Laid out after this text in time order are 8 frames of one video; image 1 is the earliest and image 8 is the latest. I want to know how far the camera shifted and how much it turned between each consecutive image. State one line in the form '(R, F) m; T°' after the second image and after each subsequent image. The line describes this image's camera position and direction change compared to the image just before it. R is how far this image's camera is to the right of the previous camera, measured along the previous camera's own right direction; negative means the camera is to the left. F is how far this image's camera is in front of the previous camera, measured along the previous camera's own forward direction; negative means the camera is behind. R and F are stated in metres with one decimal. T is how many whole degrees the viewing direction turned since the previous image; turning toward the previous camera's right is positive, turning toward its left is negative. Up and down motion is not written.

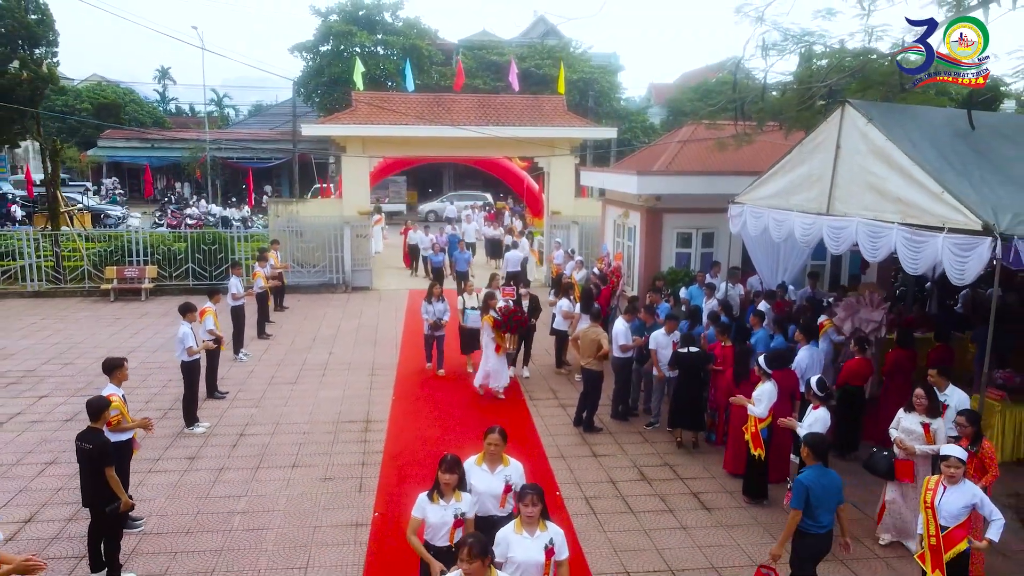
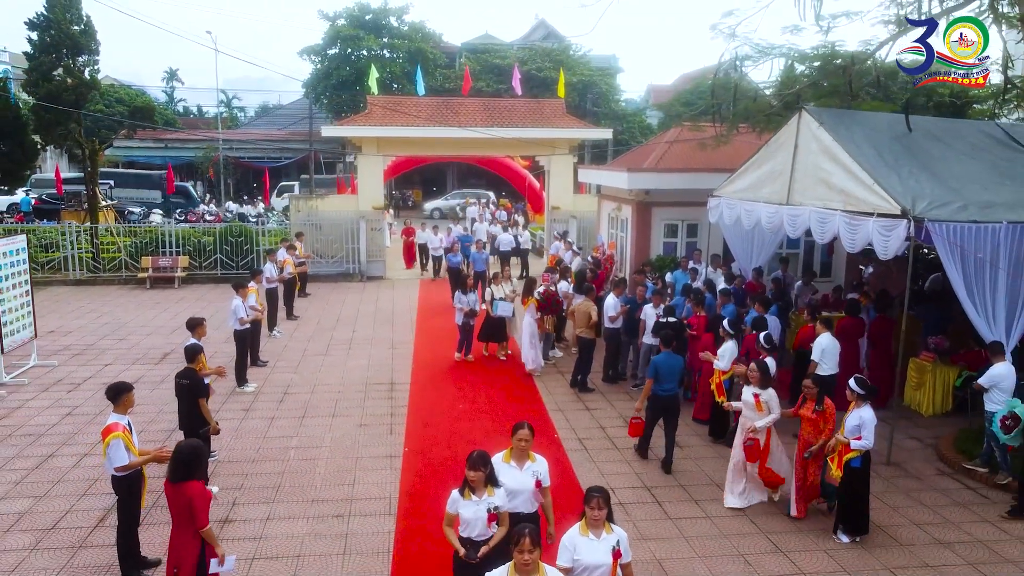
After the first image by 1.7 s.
(0.0, -1.3) m; 0°
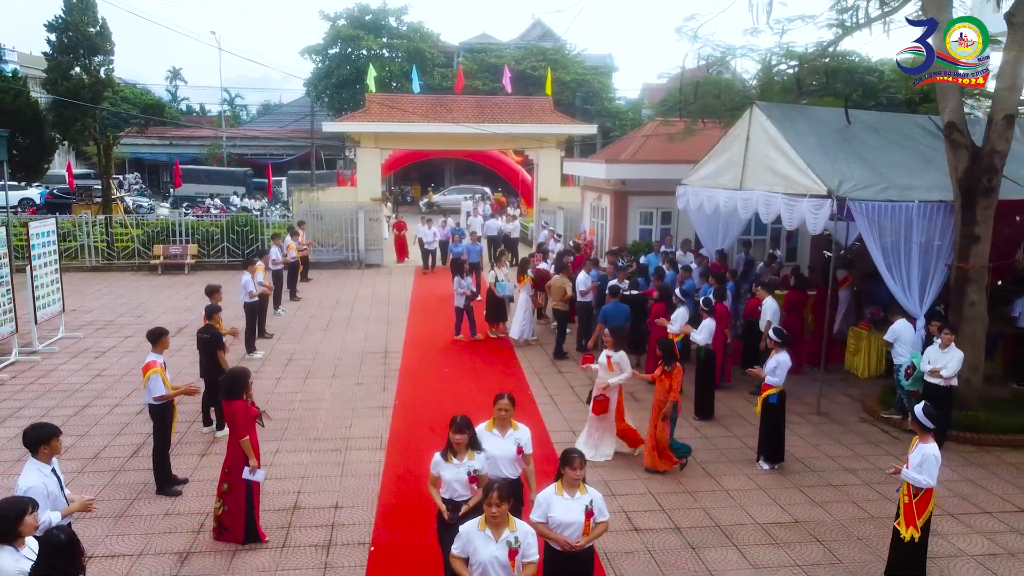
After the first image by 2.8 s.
(+0.2, -1.1) m; 0°
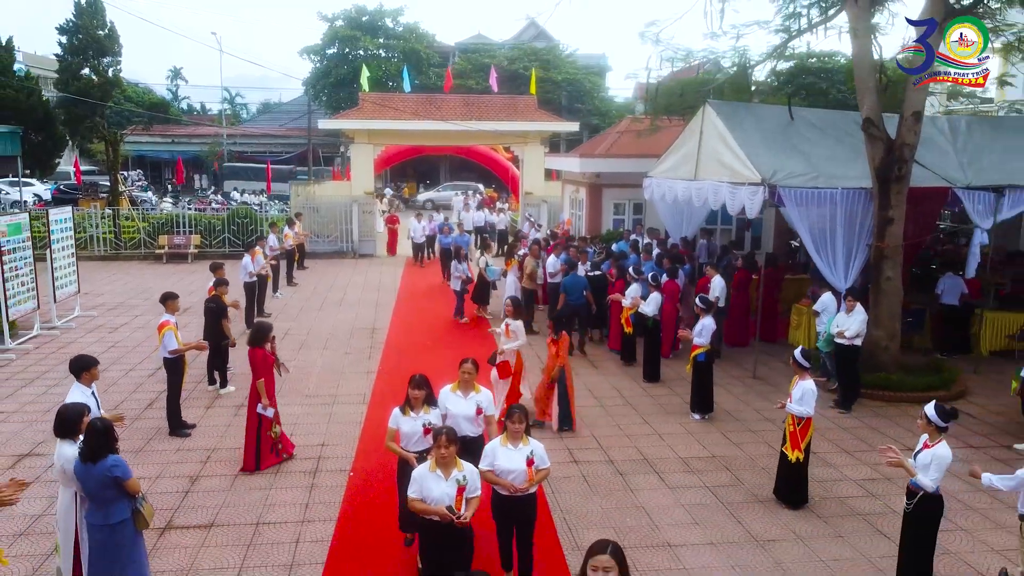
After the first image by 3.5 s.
(+0.3, -1.1) m; 0°
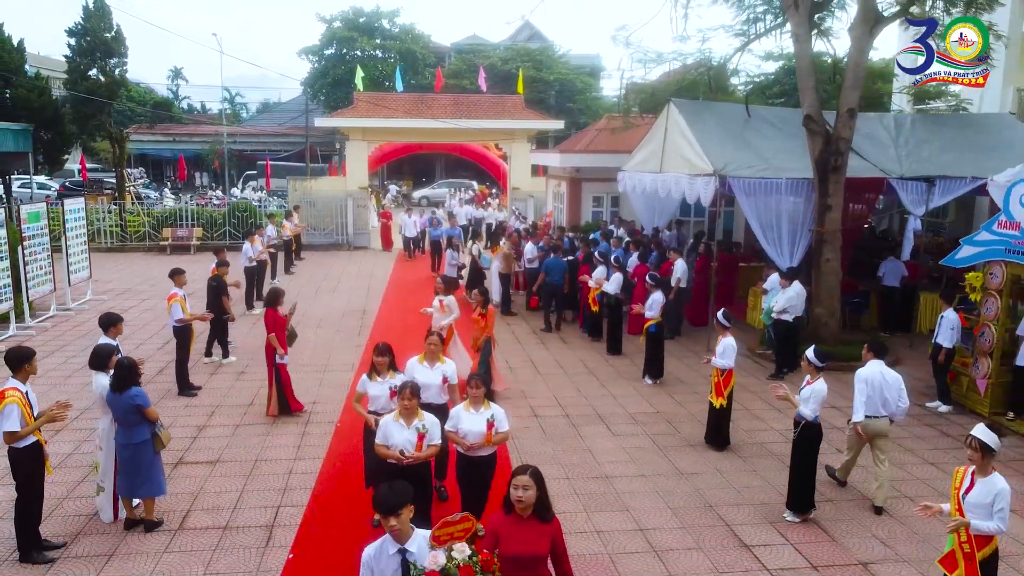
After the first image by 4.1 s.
(+0.3, -0.9) m; 0°
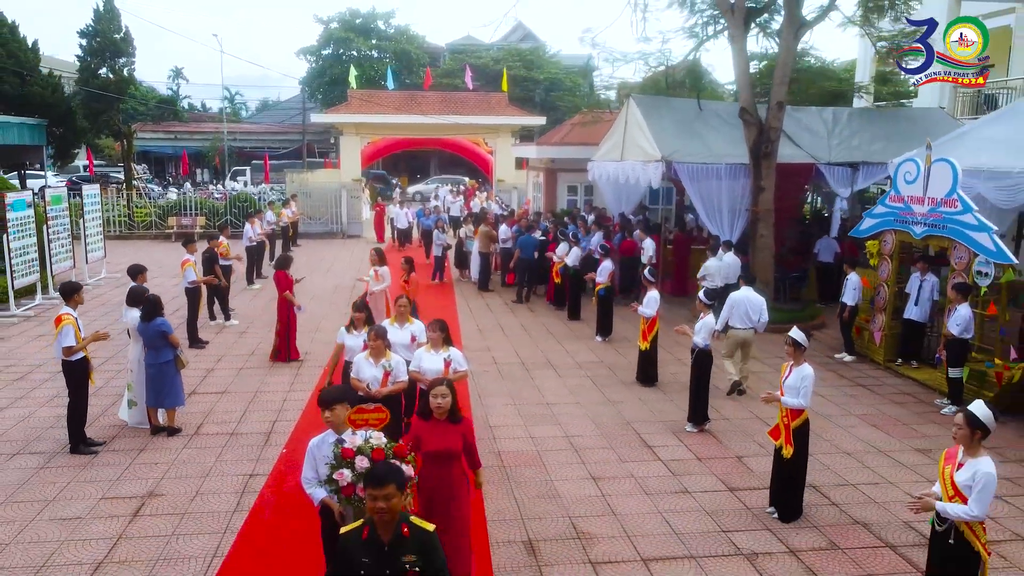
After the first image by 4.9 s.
(+0.4, -1.3) m; 0°
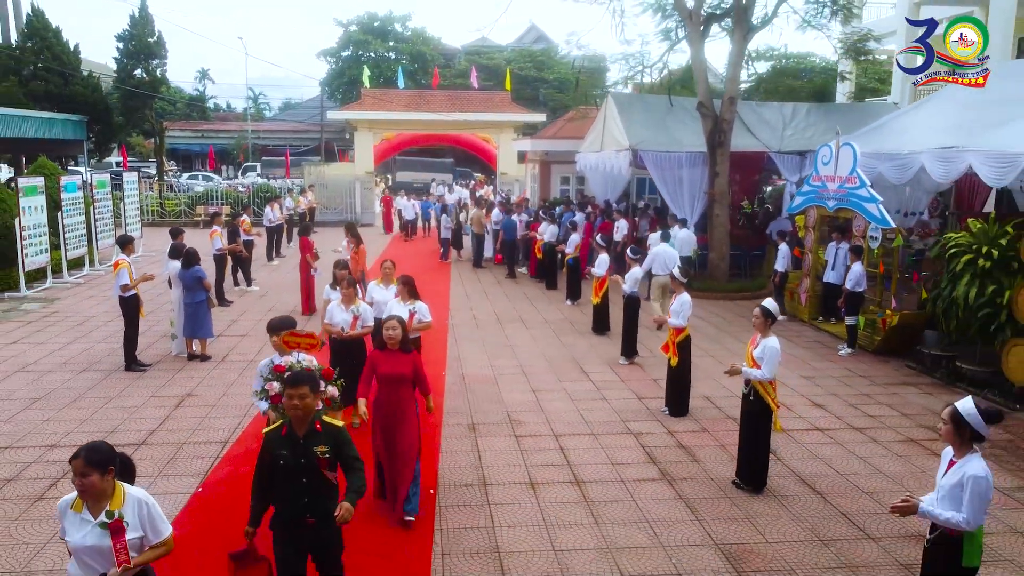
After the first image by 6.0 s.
(+0.6, -1.6) m; -1°
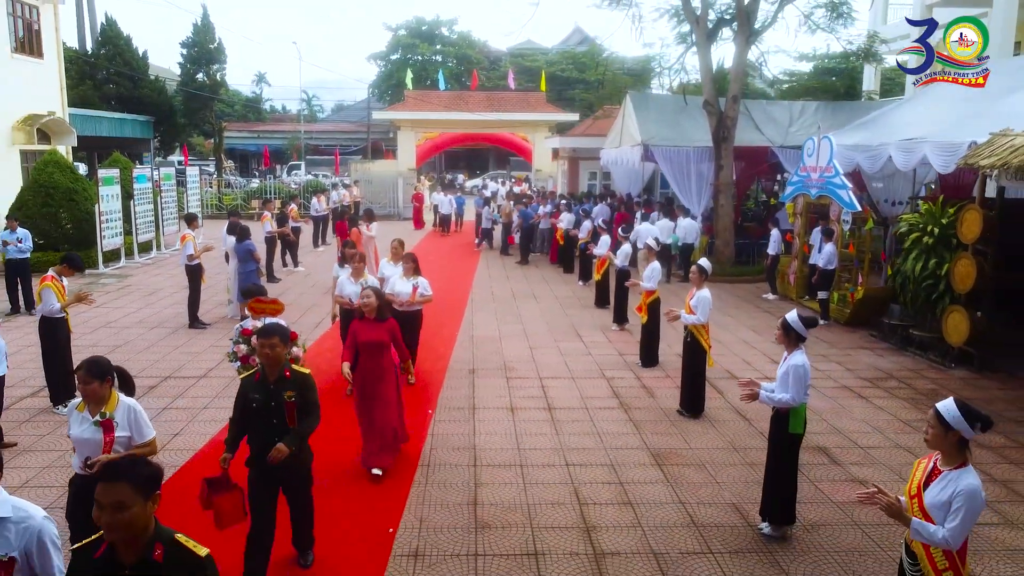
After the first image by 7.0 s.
(+0.5, -1.2) m; -3°
